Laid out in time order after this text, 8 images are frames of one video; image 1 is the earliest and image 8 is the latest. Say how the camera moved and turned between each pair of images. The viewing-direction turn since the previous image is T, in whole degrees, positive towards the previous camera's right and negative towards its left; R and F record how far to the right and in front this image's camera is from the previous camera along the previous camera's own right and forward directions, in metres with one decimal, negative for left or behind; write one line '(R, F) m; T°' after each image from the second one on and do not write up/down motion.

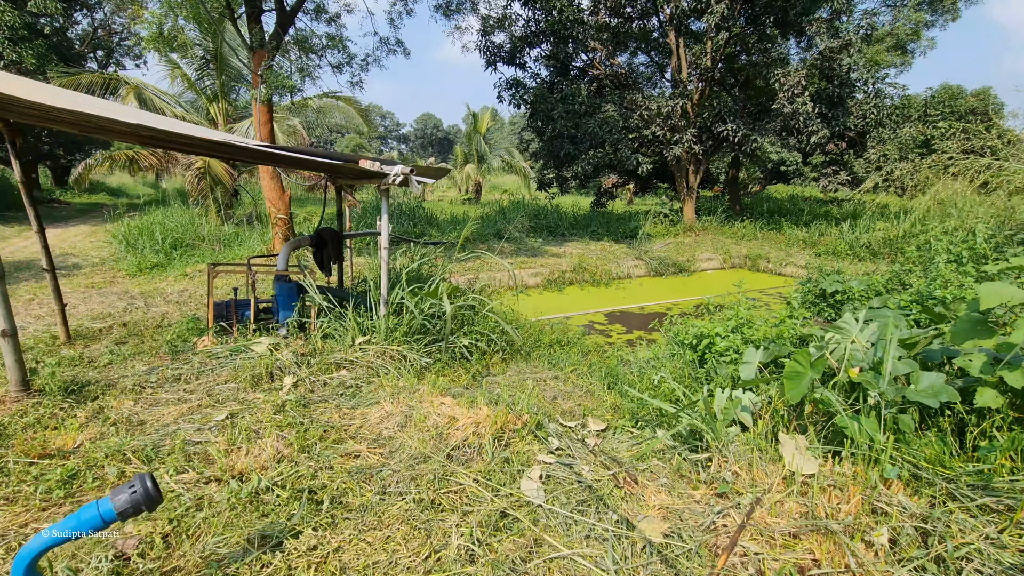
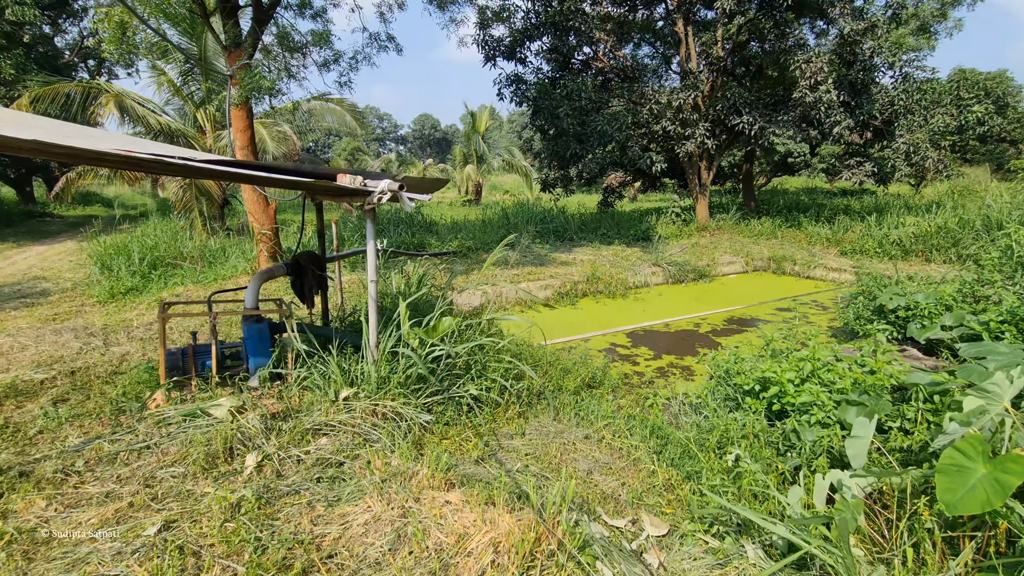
(-0.1, +0.5) m; 0°
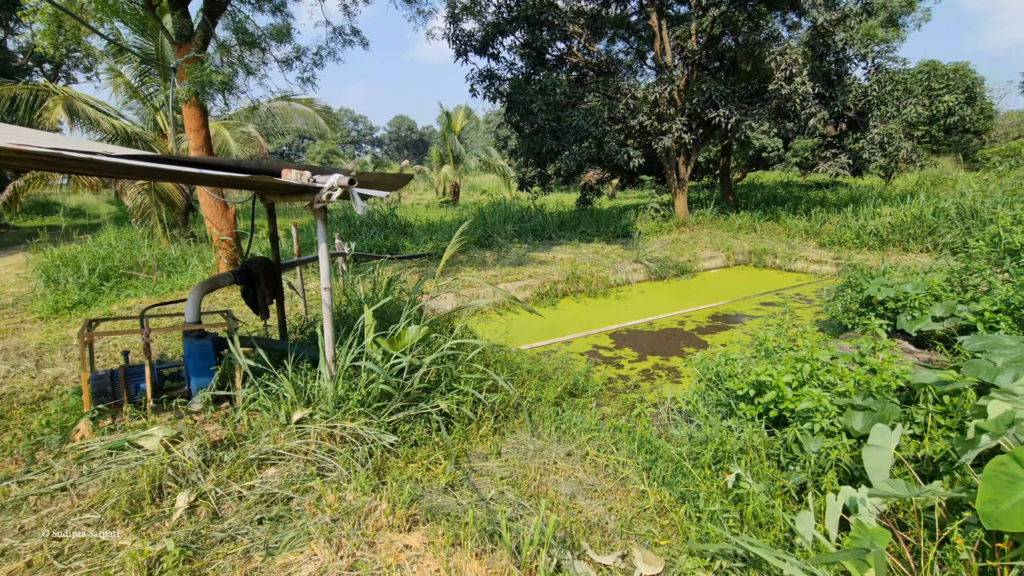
(0.0, +0.2) m; +2°
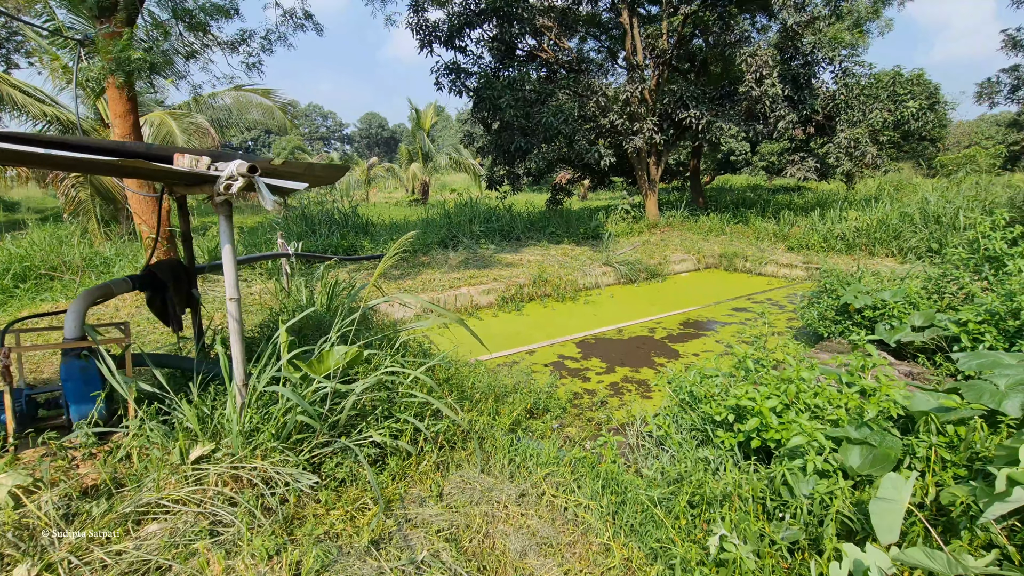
(+0.1, +0.3) m; +3°
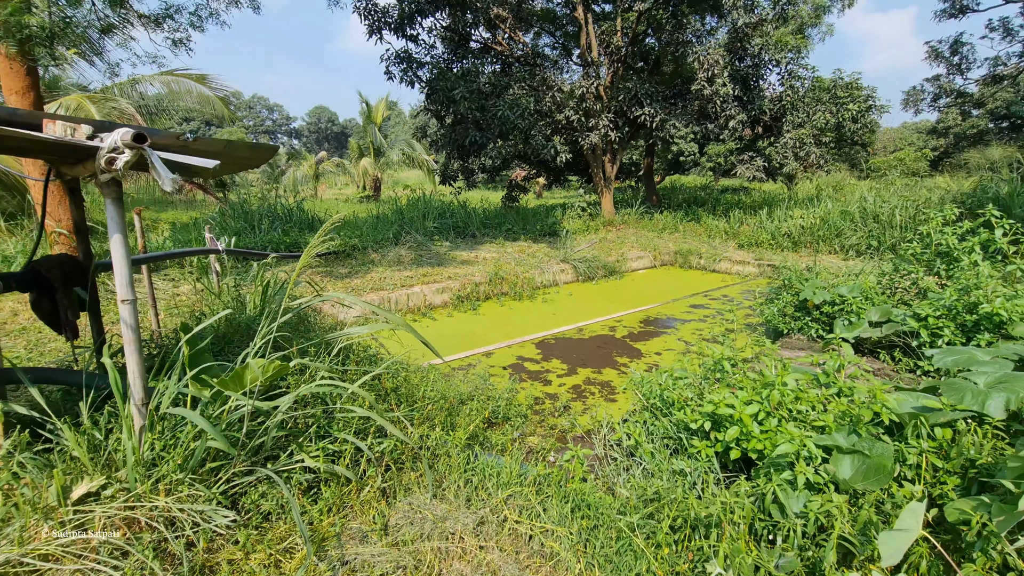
(0.0, +0.2) m; +5°
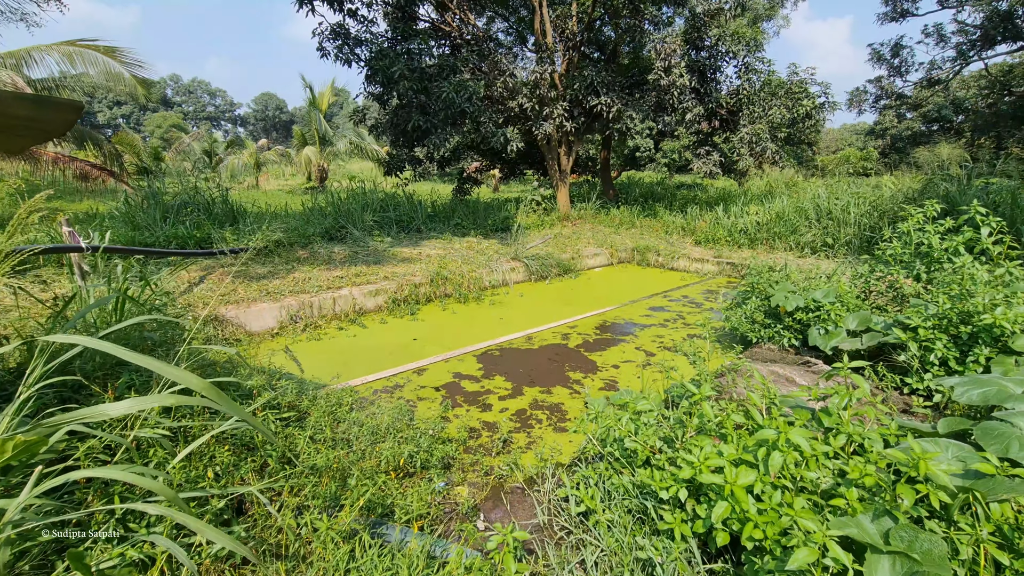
(+0.1, +0.5) m; +5°
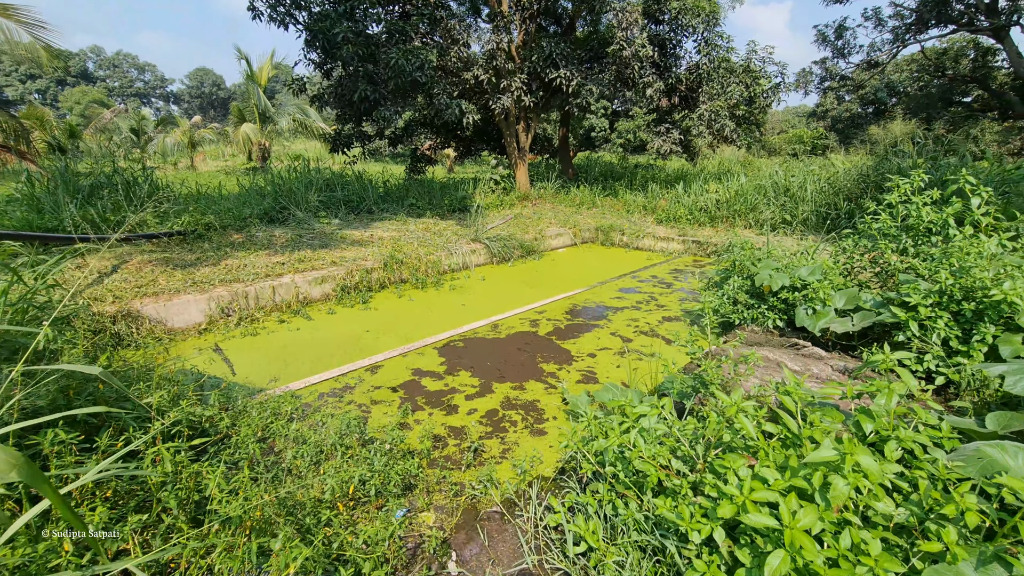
(0.0, +0.3) m; +5°
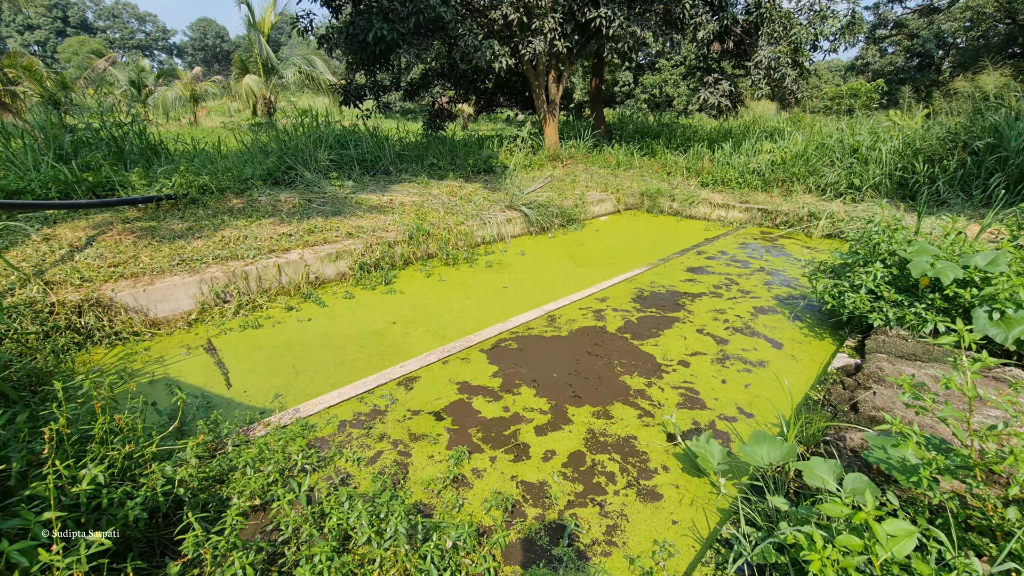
(-0.3, +0.6) m; -1°
